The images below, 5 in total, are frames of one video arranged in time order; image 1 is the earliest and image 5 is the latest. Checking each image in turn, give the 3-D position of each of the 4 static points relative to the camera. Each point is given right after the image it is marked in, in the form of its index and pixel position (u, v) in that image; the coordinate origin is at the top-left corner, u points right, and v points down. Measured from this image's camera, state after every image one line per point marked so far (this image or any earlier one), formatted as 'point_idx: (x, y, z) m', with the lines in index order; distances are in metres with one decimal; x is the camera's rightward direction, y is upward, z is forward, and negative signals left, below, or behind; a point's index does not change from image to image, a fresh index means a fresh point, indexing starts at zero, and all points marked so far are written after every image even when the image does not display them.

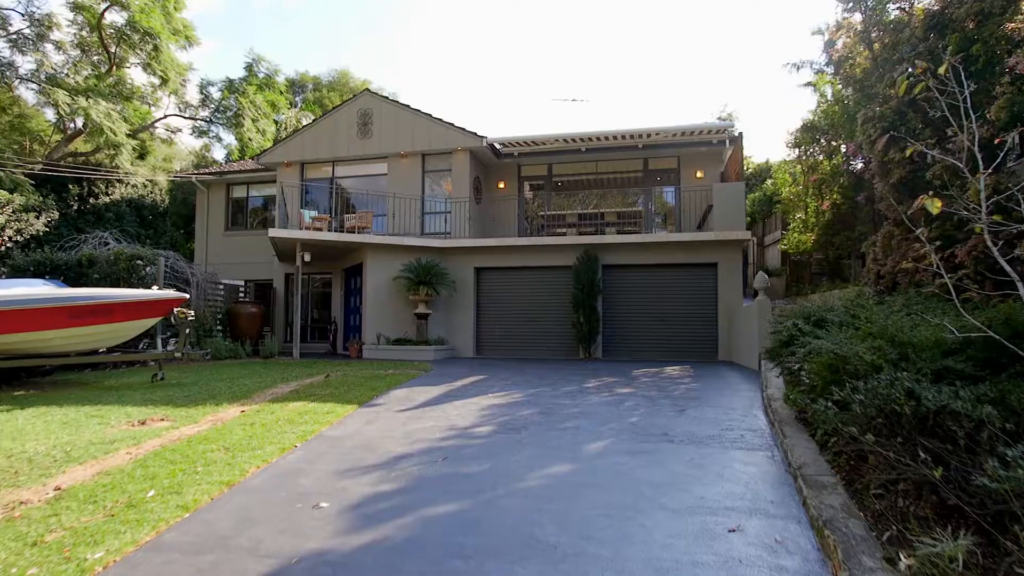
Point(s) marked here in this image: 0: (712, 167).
0: (+5.2, +3.1, +15.1) m
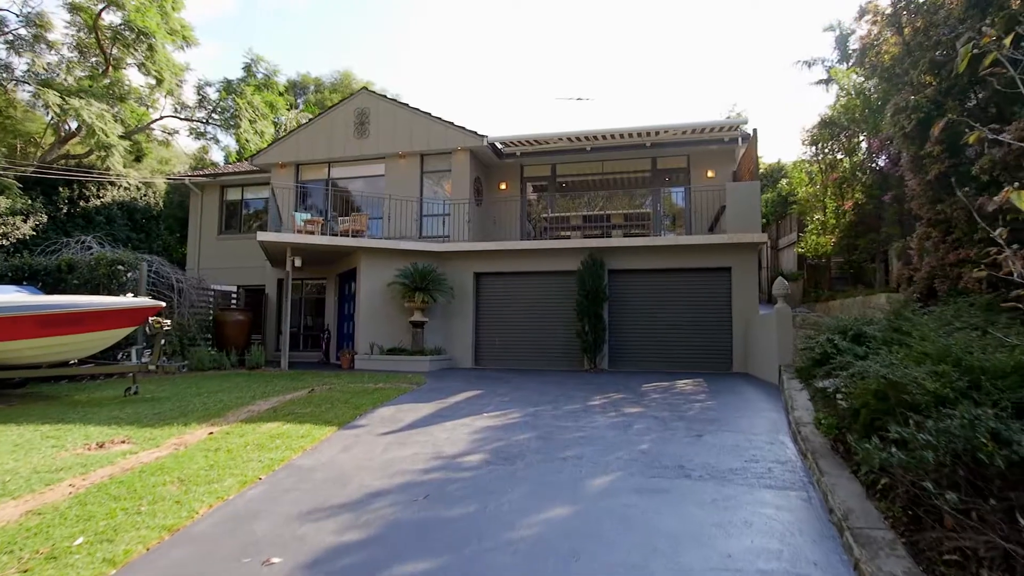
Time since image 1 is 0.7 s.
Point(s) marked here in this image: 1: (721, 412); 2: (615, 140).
0: (+5.2, +3.0, +14.4) m
1: (+2.4, -1.4, +6.6) m
2: (+2.5, +3.6, +14.1) m
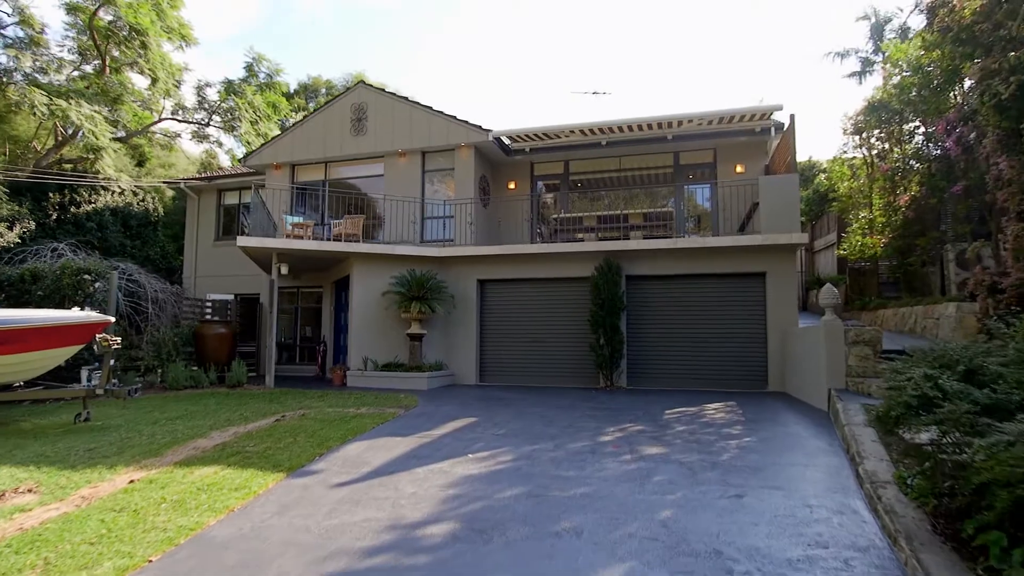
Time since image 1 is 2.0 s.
0: (+5.4, +2.8, +13.0) m
1: (+2.3, -1.5, +5.2) m
2: (+2.7, +3.5, +12.8) m
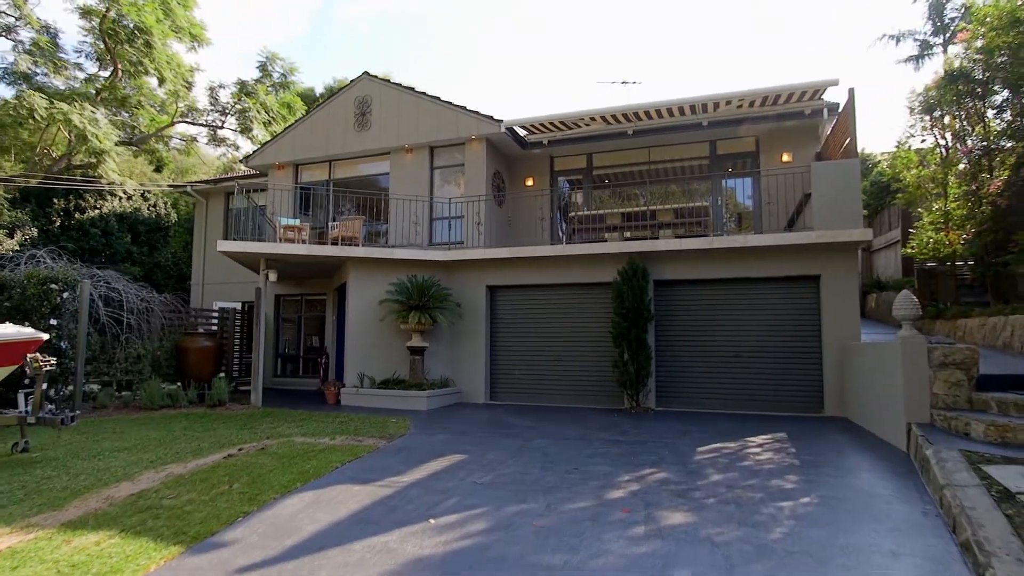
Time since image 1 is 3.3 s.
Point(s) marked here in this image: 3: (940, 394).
0: (+5.7, +2.7, +11.3) m
1: (+2.1, -1.6, +3.8) m
2: (+2.9, +3.3, +11.4) m
3: (+4.1, -1.0, +5.5) m
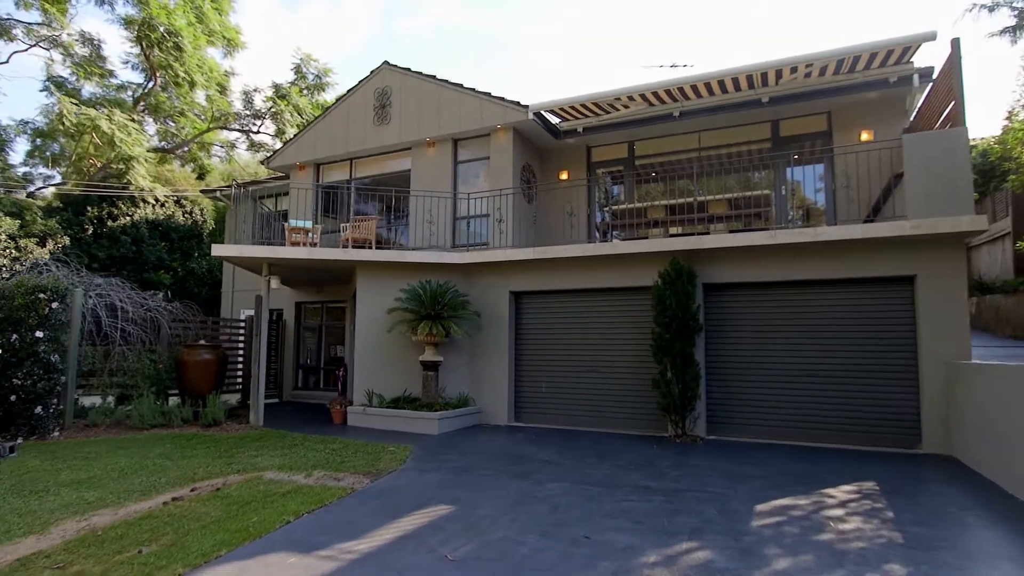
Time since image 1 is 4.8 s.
0: (+6.1, +2.7, +9.5) m
1: (+1.8, -1.6, +2.3) m
2: (+3.4, +3.3, +9.8) m
3: (+4.0, -1.0, +3.8) m
